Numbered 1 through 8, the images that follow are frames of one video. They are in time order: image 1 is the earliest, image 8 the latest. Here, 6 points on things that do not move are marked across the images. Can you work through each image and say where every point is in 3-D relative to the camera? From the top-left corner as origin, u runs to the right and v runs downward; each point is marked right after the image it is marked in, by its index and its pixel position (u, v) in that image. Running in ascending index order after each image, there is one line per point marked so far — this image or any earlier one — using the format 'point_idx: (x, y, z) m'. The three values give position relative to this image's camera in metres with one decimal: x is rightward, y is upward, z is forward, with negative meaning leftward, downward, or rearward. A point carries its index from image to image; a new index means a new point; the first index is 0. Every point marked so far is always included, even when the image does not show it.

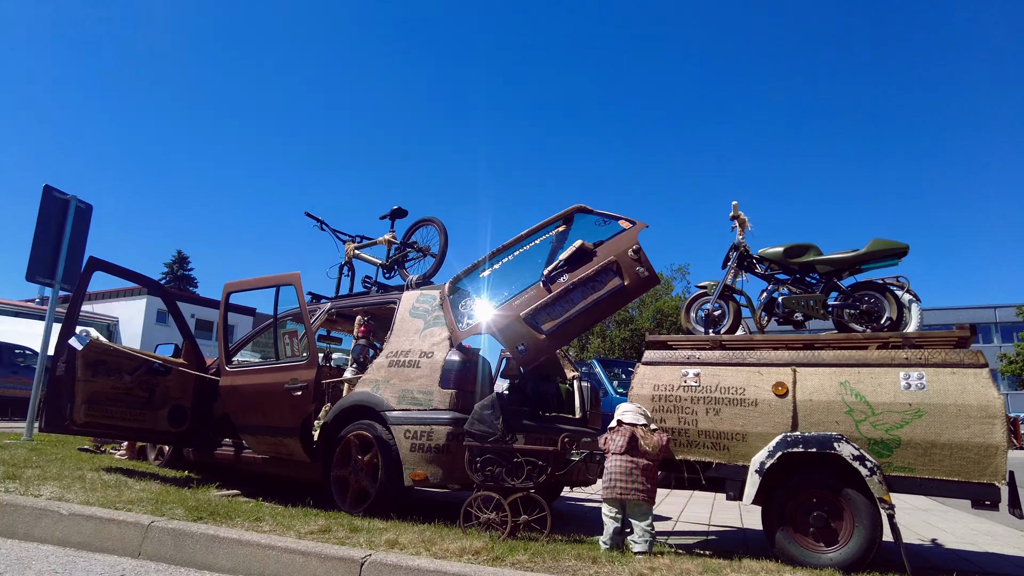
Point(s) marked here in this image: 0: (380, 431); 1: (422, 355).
0: (-1.1, -1.2, +5.4) m
1: (-0.8, -0.6, +5.6) m
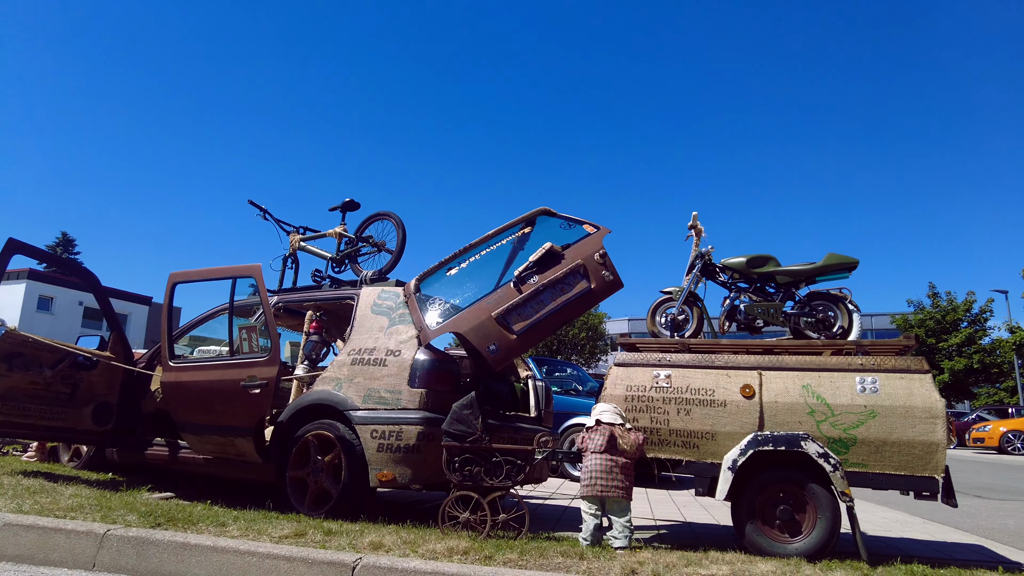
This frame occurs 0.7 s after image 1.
0: (-1.4, -1.1, +5.3) m
1: (-1.0, -0.5, +5.5) m
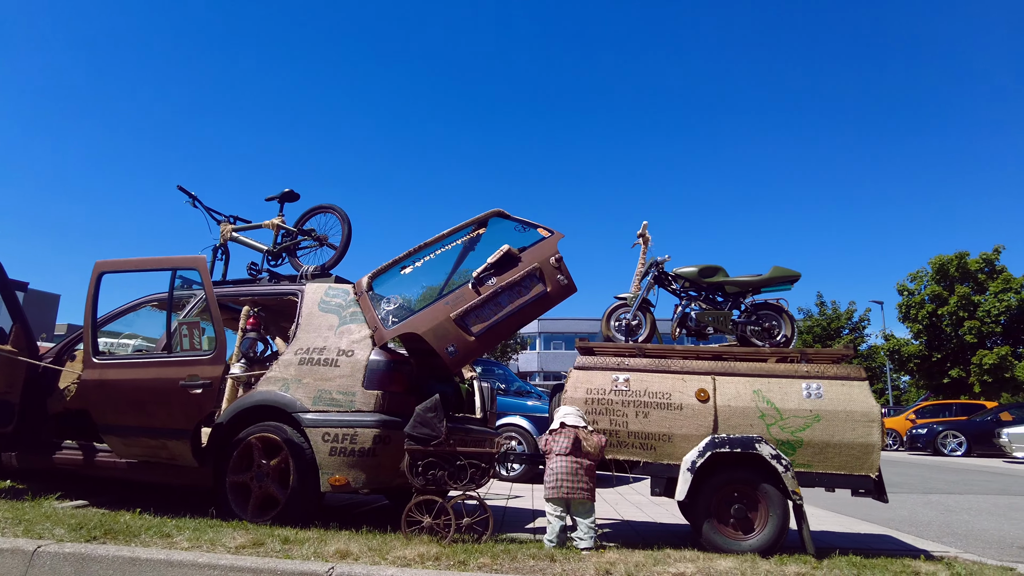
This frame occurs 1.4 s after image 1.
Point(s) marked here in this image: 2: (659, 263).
0: (-1.7, -1.1, +5.1) m
1: (-1.4, -0.5, +5.3) m
2: (+1.2, +0.2, +5.5) m
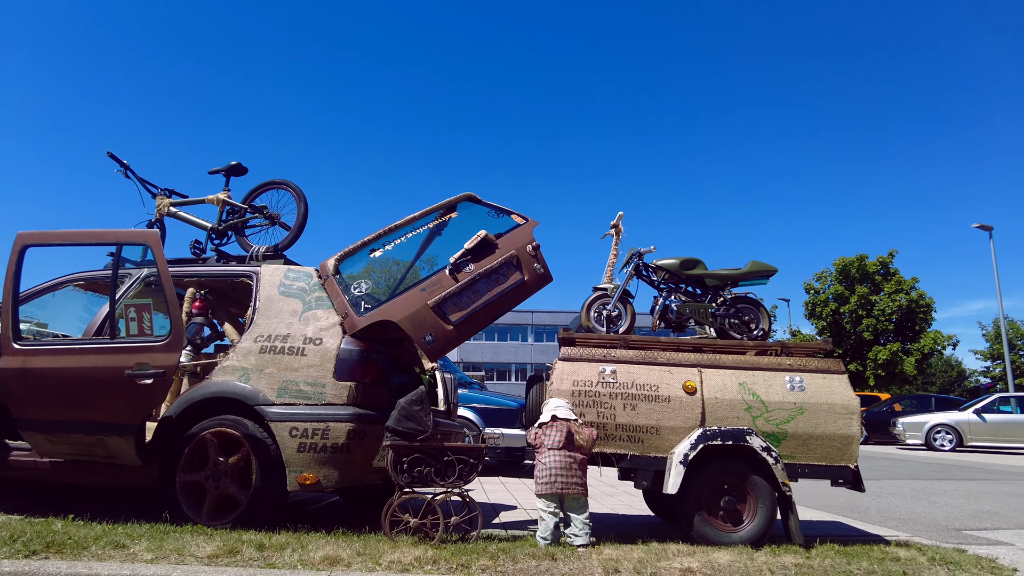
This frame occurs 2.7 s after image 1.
0: (-1.8, -1.0, +4.6) m
1: (-1.5, -0.4, +4.9) m
2: (+1.1, +0.3, +5.4) m
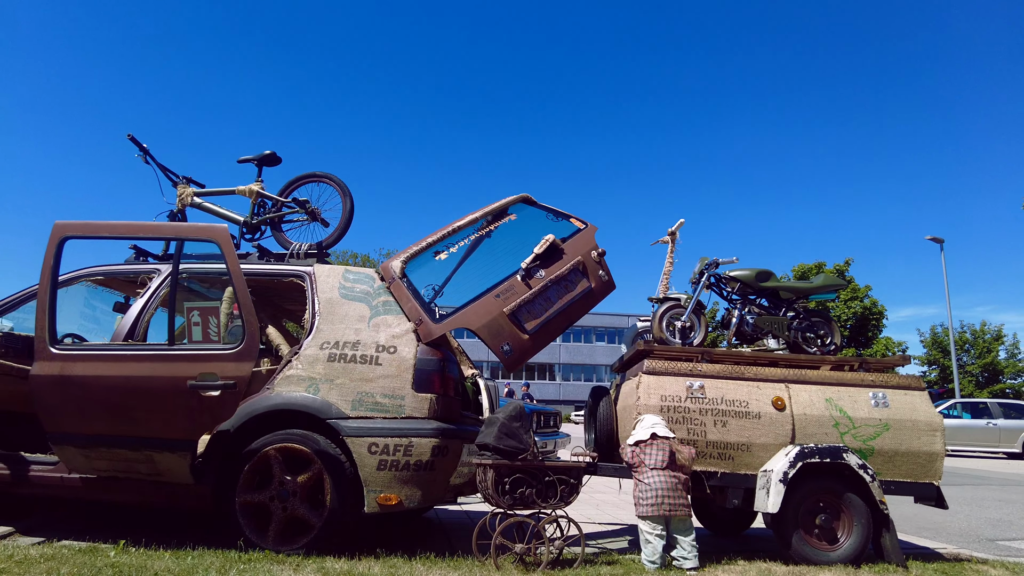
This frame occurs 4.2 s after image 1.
0: (-1.2, -1.0, +4.2) m
1: (-0.9, -0.4, +4.5) m
2: (+1.6, +0.2, +5.3) m
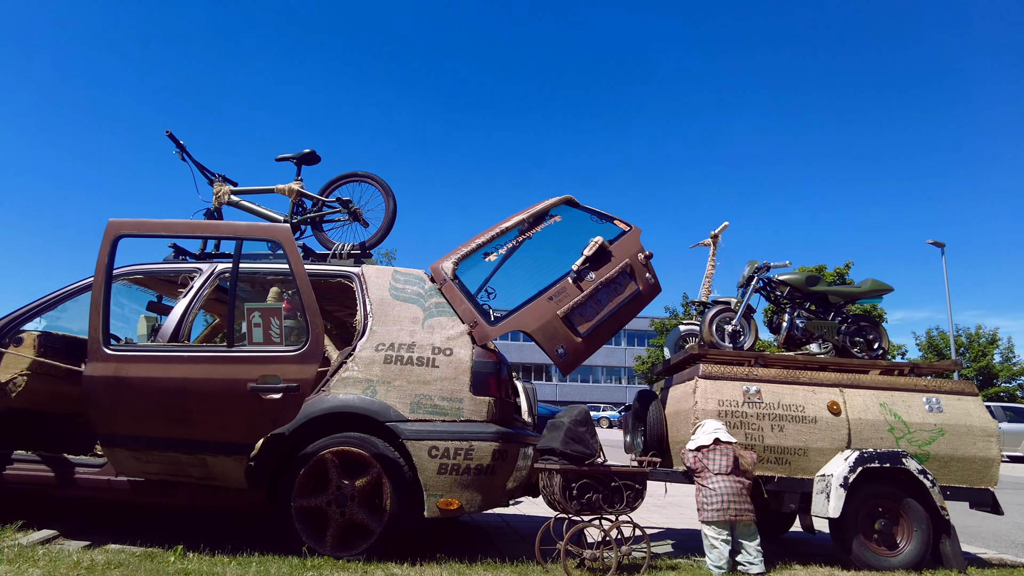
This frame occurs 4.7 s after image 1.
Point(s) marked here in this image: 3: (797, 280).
0: (-0.8, -1.0, +4.2) m
1: (-0.5, -0.4, +4.5) m
2: (+2.0, +0.2, +5.3) m
3: (+2.2, +0.1, +5.2) m
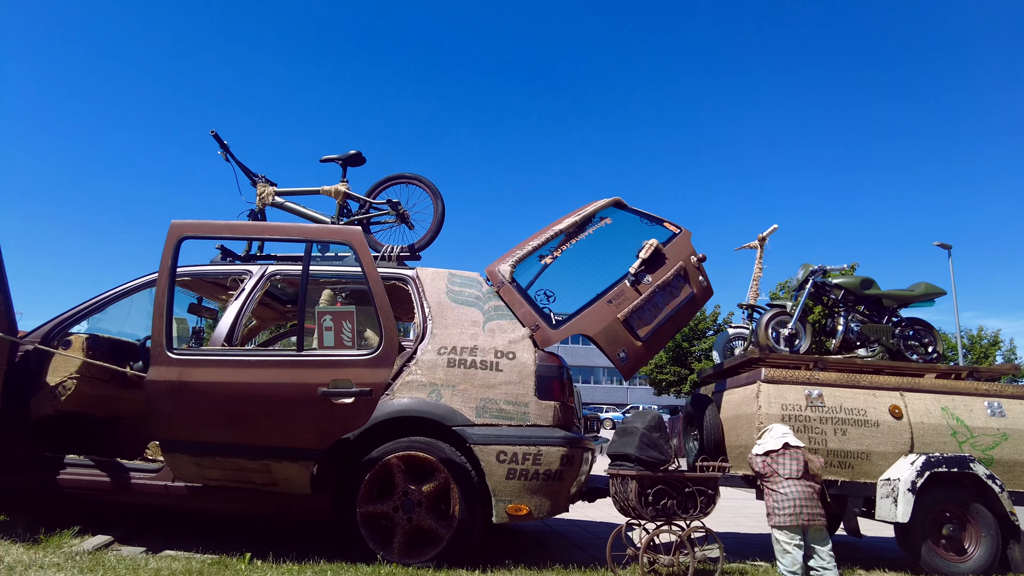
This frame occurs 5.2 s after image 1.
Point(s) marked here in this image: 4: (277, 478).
0: (-0.4, -1.0, +4.1) m
1: (-0.1, -0.5, +4.4) m
2: (+2.4, +0.1, +5.3) m
3: (+2.7, 0.0, +5.2) m
4: (-1.4, -1.2, +4.1) m
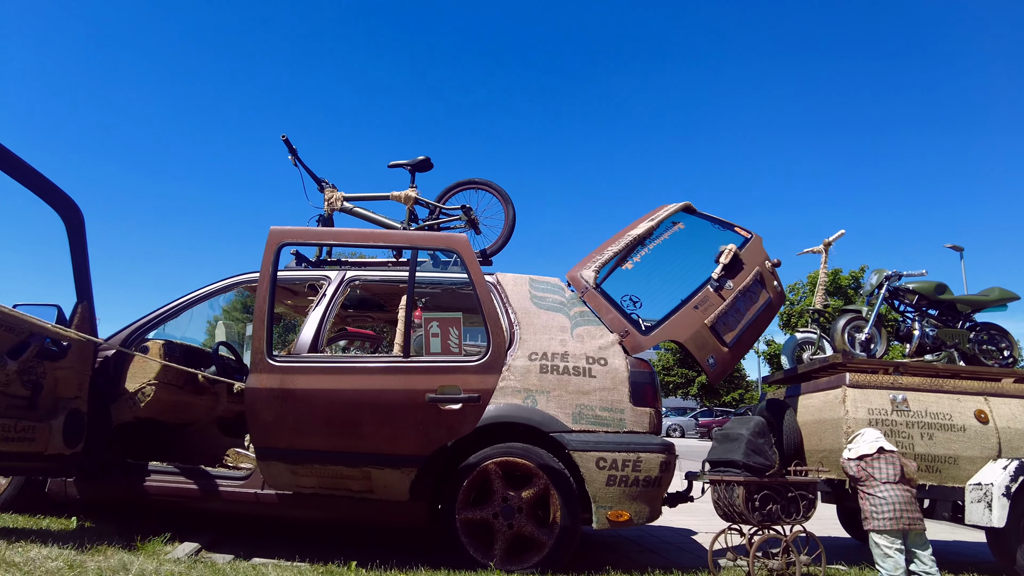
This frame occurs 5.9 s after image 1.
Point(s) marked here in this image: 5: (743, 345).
0: (+0.2, -1.1, +4.1) m
1: (+0.5, -0.5, +4.4) m
2: (+3.0, +0.1, +5.3) m
3: (+3.3, 0.0, +5.3) m
4: (-0.8, -1.2, +4.1) m
5: (+1.7, -0.4, +4.9) m
